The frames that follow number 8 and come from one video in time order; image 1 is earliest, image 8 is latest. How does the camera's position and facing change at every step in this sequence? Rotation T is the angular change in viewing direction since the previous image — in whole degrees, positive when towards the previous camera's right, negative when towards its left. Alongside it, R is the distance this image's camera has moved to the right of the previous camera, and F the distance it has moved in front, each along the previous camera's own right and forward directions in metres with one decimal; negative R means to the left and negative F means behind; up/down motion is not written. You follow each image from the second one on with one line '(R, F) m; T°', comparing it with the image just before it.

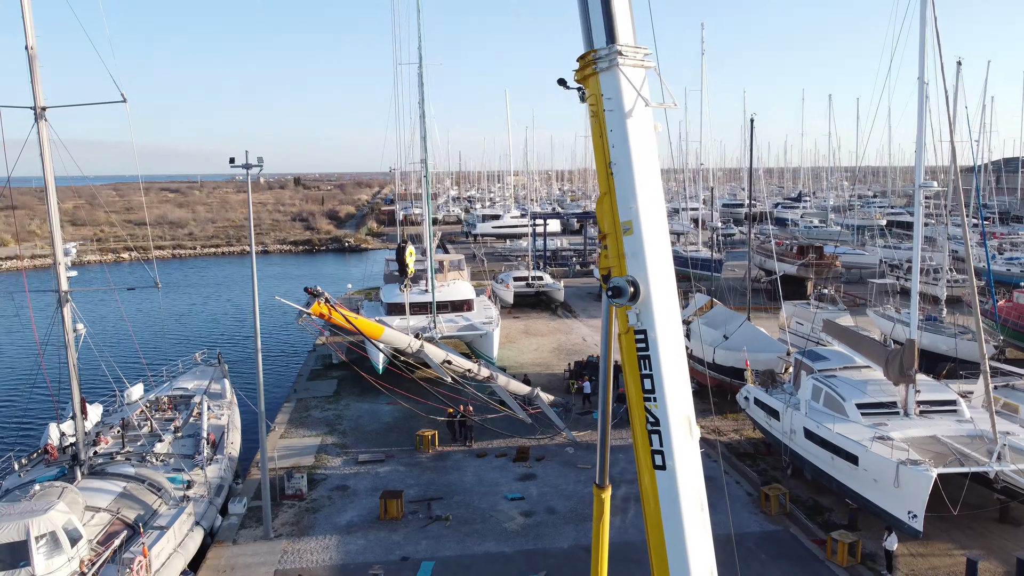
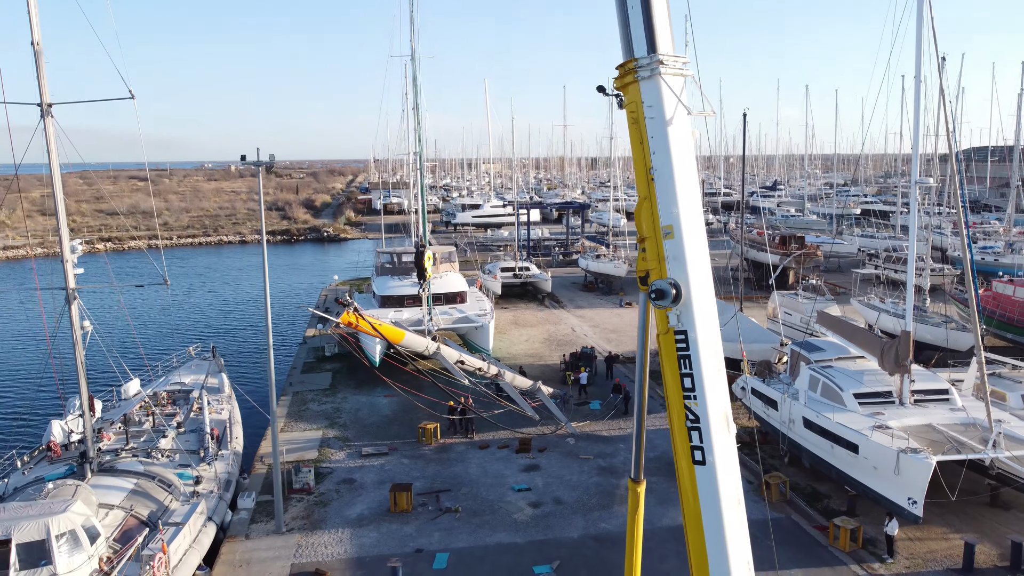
(-0.4, -0.1) m; +2°
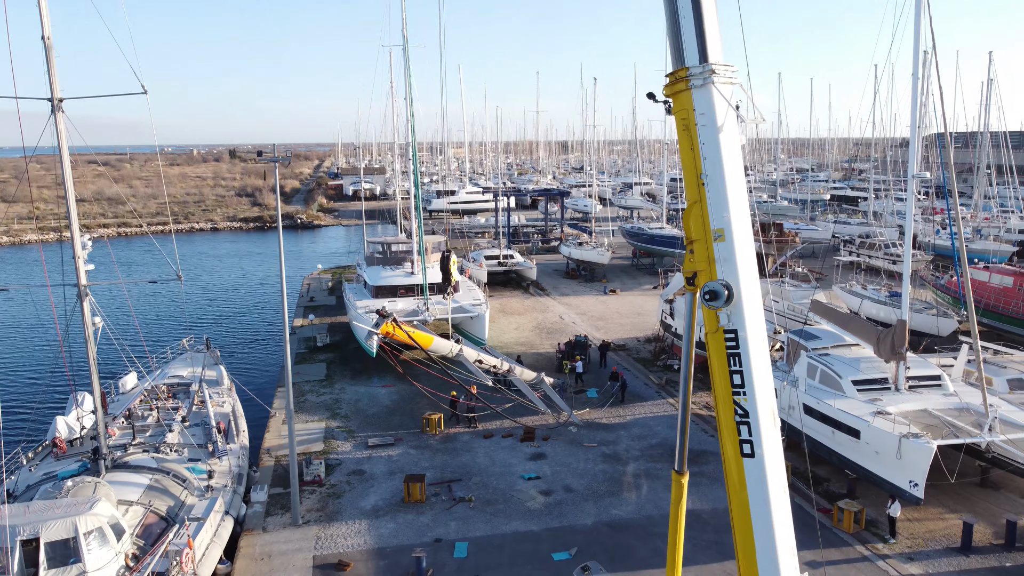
(-0.6, -0.1) m; +2°
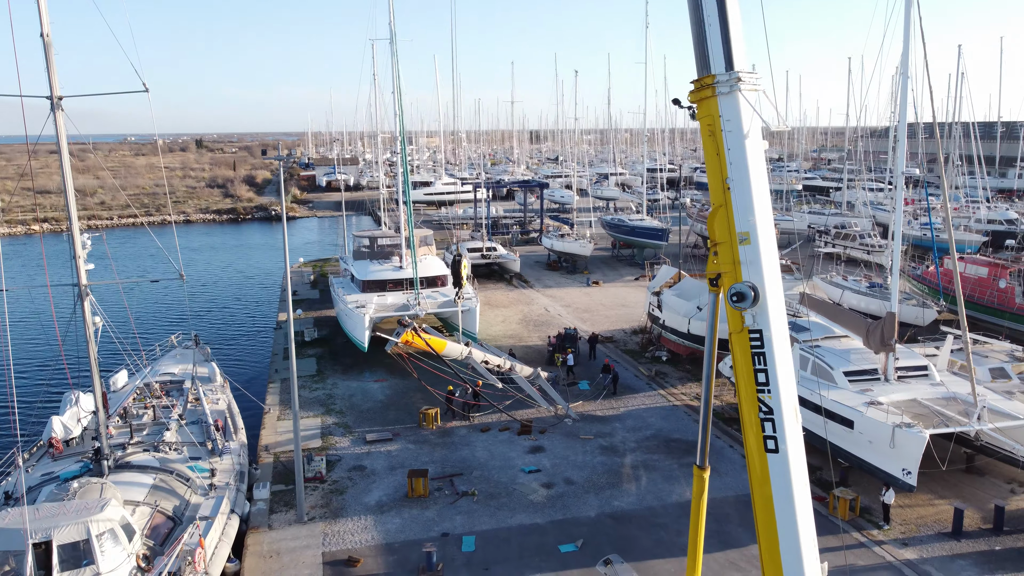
(-0.4, -0.1) m; +2°
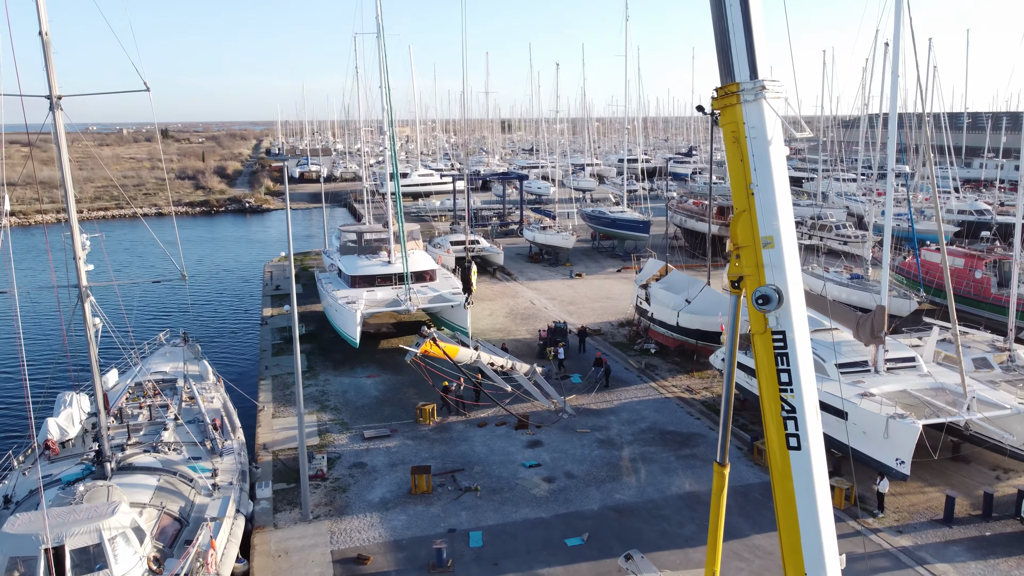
(-0.4, -0.1) m; +2°
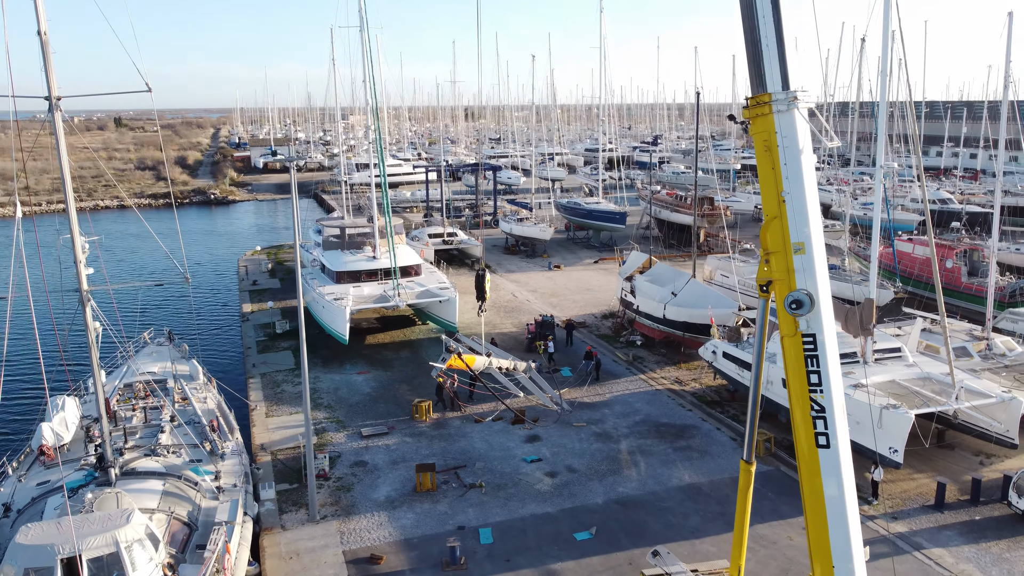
(-0.5, -0.1) m; +2°
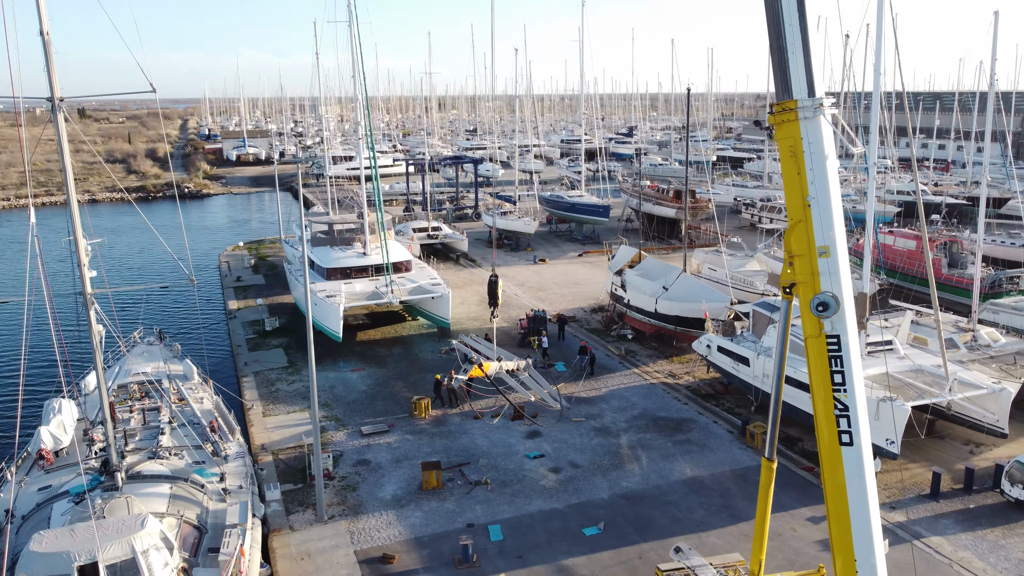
(-0.4, -0.1) m; +2°
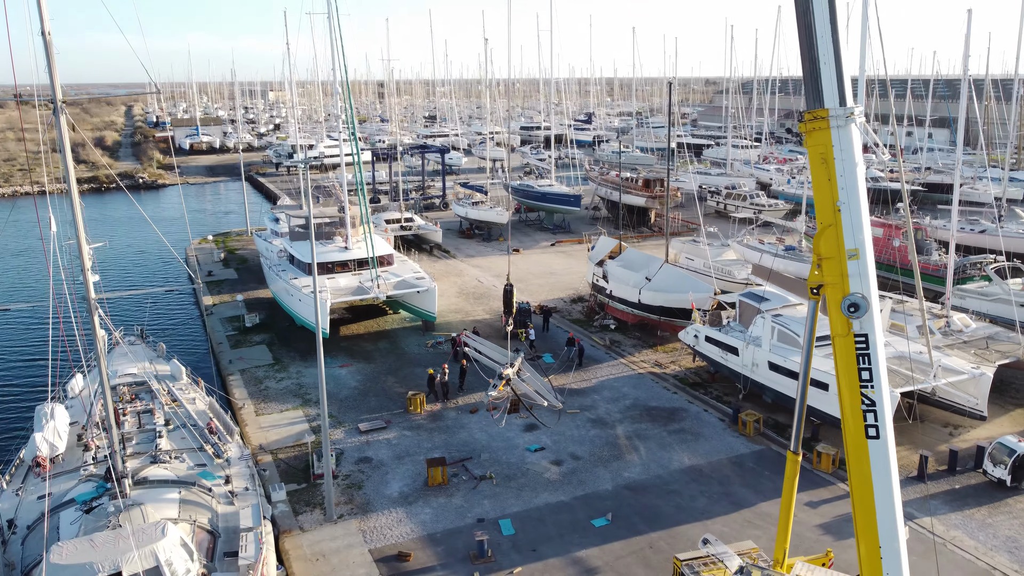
(-0.6, -0.1) m; +3°
